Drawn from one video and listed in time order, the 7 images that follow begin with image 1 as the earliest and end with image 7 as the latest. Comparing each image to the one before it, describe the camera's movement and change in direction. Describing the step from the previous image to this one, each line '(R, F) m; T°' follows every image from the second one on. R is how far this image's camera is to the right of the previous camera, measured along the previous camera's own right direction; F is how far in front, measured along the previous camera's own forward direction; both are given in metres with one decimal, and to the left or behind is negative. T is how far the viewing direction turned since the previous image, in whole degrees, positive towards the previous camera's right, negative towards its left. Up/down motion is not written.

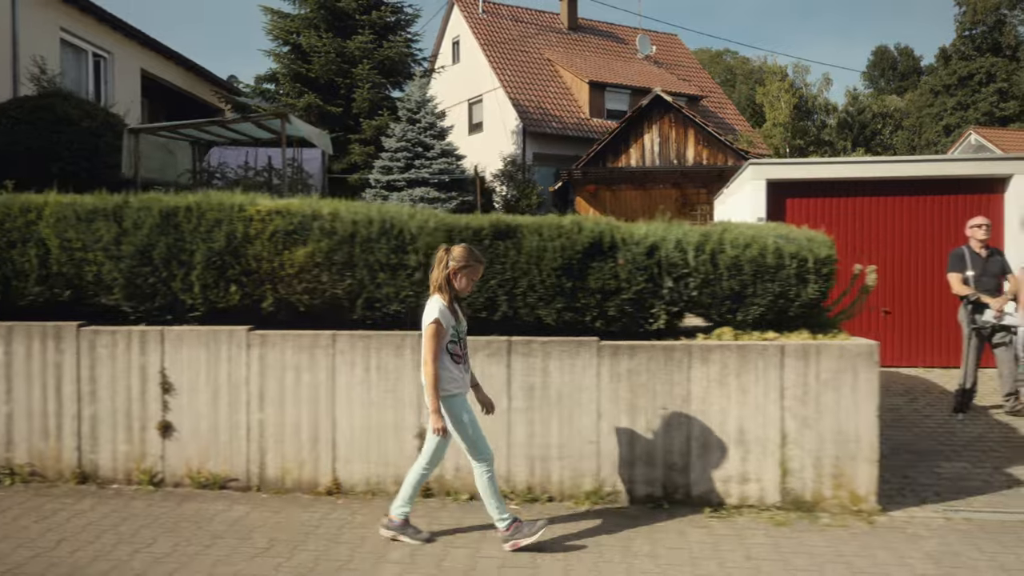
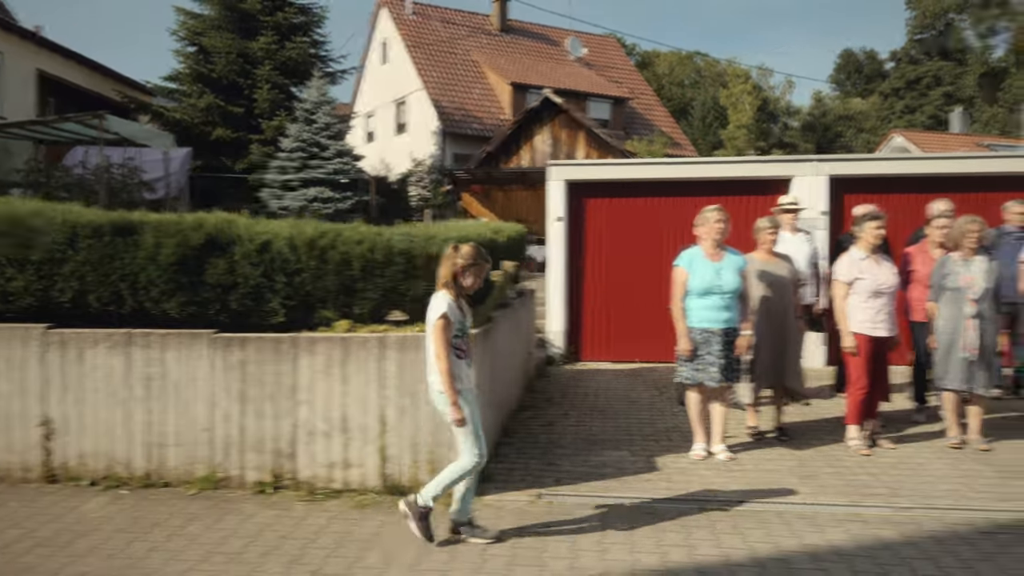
(+2.6, -0.3) m; +1°
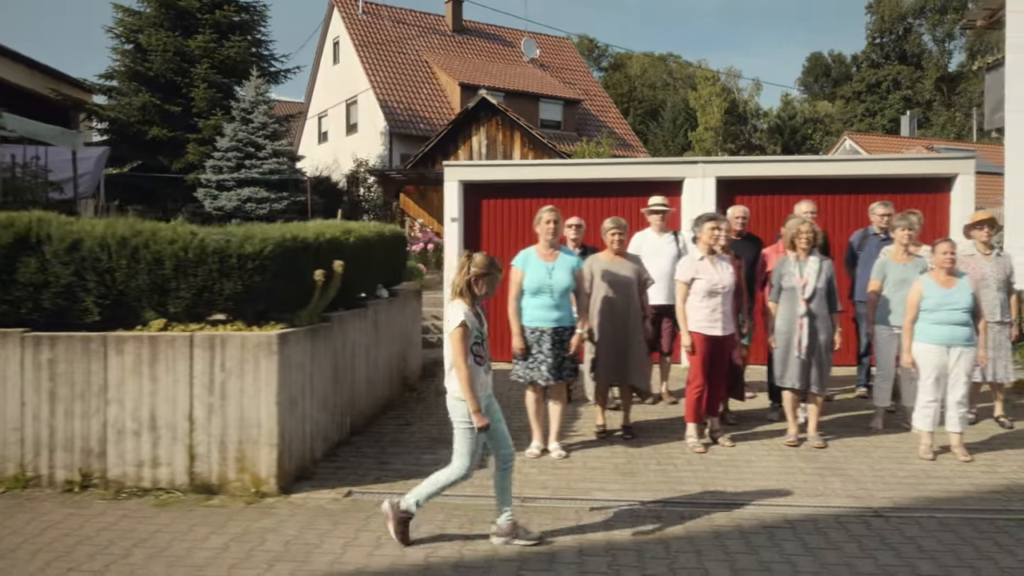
(+1.2, -0.1) m; +1°
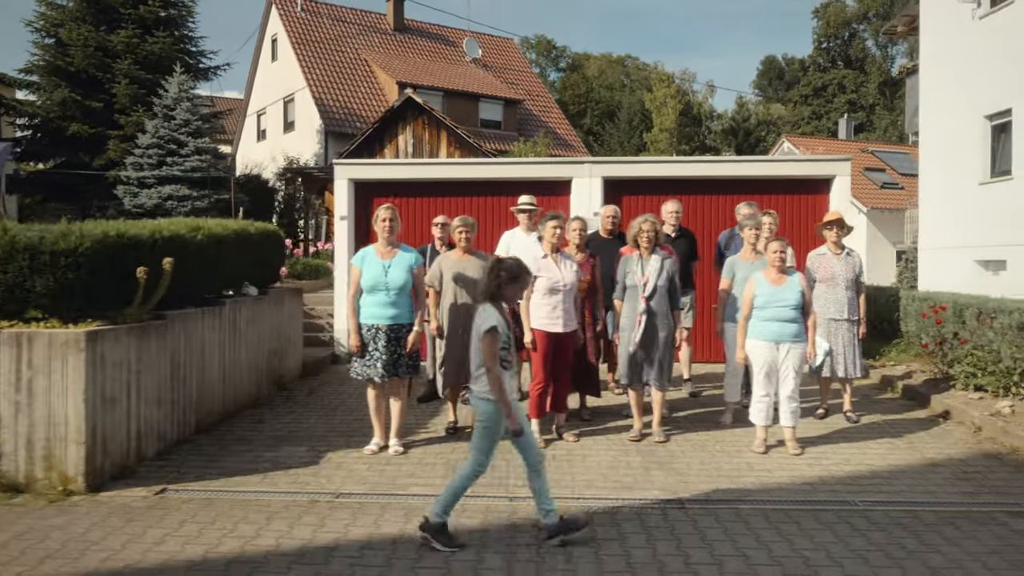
(+1.1, -0.1) m; +2°
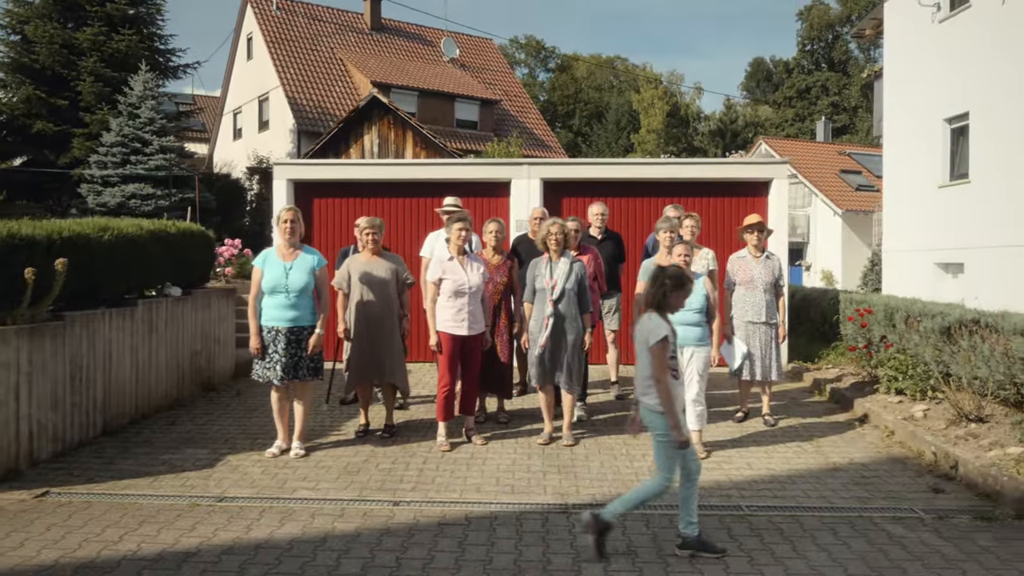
(+0.8, 0.0) m; 0°
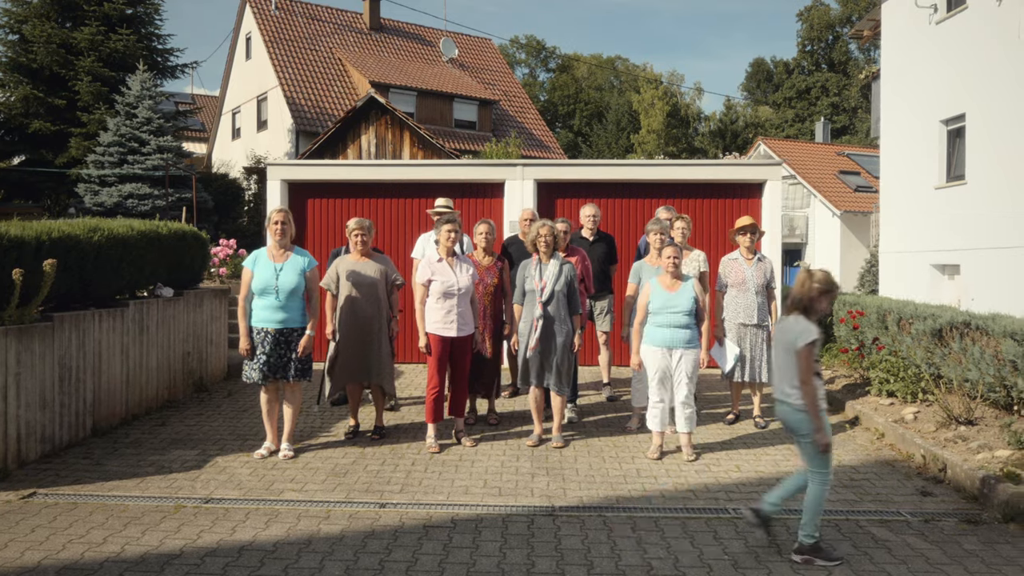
(+0.1, 0.0) m; 0°
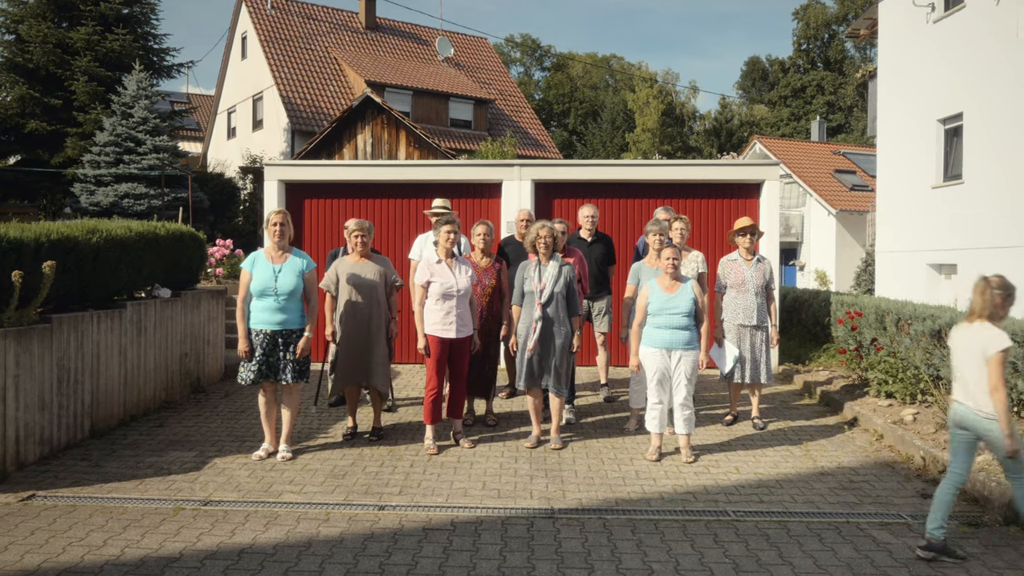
(0.0, 0.0) m; 0°
